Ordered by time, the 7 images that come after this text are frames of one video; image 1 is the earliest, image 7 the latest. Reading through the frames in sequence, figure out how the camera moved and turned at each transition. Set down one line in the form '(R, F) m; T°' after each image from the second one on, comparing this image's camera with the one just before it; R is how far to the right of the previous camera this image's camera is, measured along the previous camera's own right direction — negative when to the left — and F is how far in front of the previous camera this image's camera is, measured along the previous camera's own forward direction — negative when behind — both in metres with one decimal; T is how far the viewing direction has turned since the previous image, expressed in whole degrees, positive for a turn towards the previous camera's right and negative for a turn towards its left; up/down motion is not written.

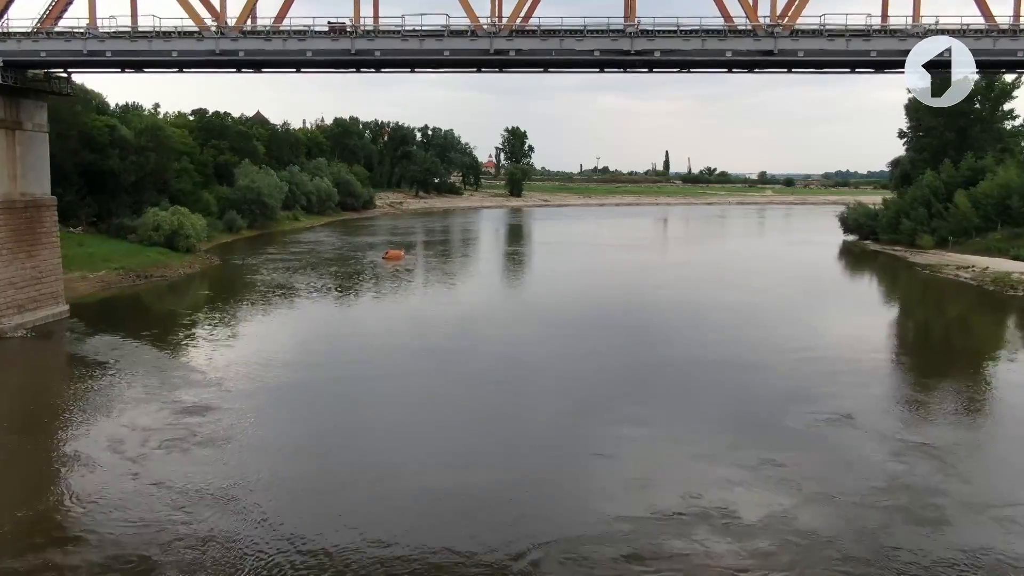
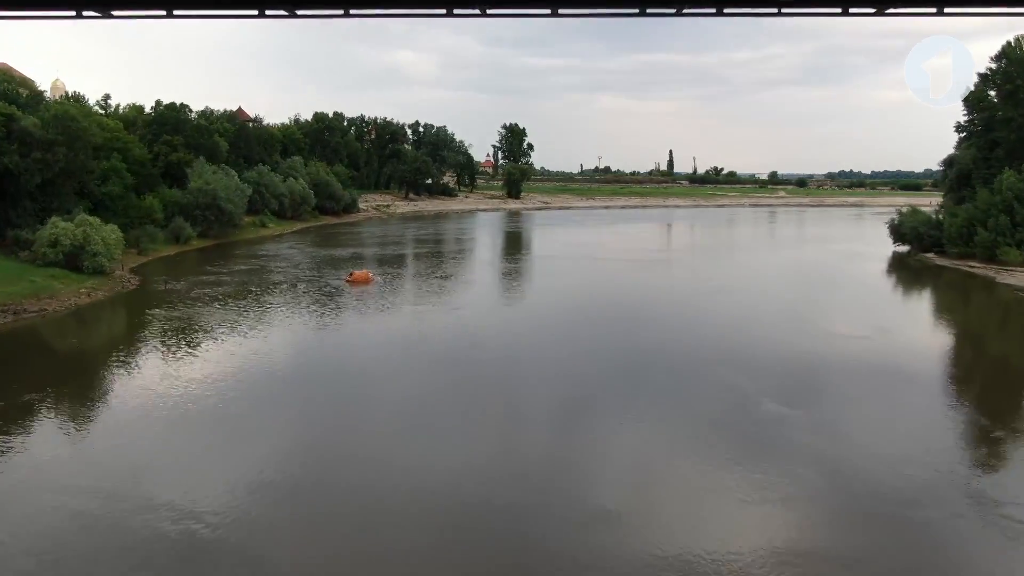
(+0.1, +4.2) m; 0°
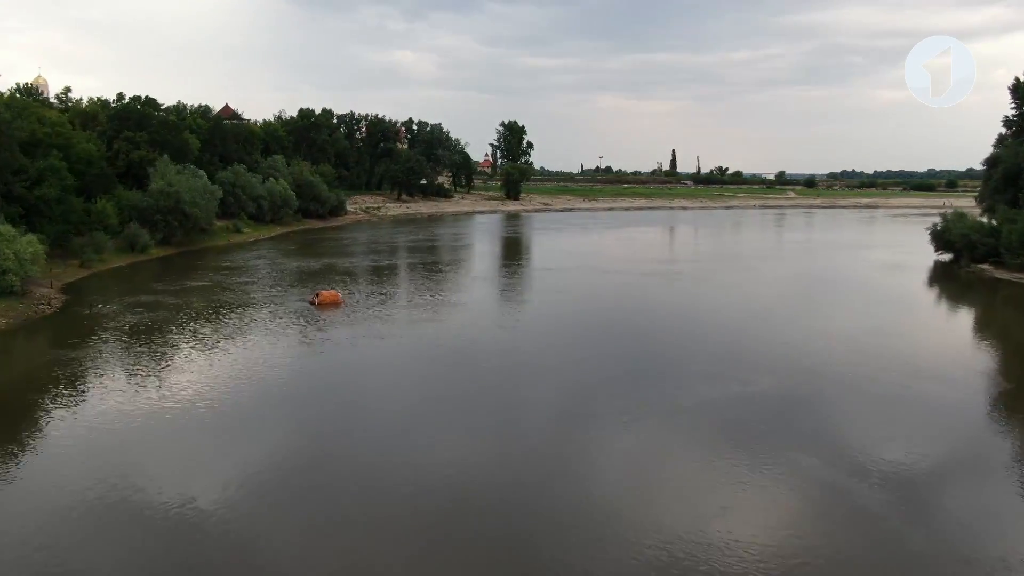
(0.0, +2.7) m; 0°
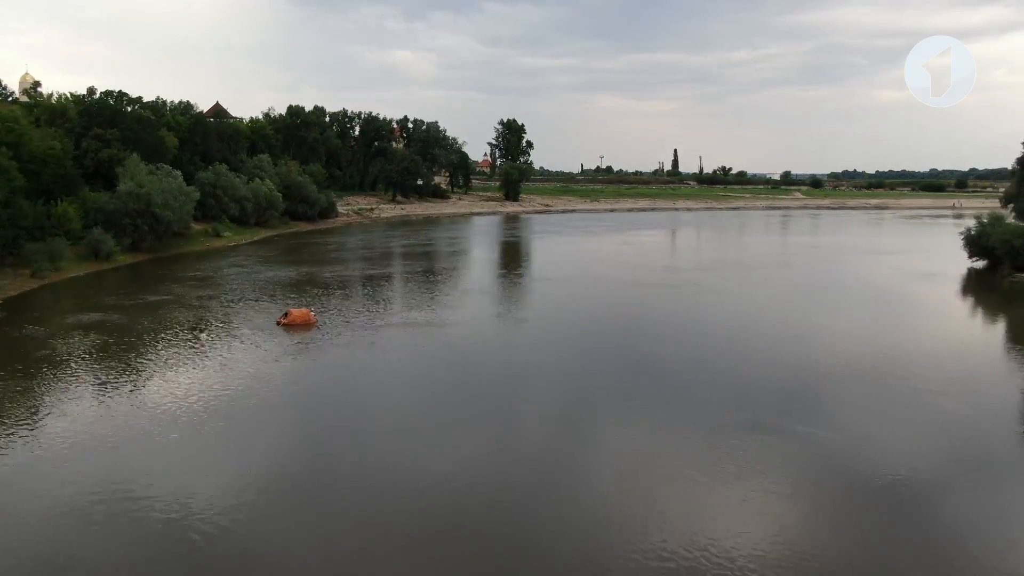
(0.0, +1.8) m; 0°
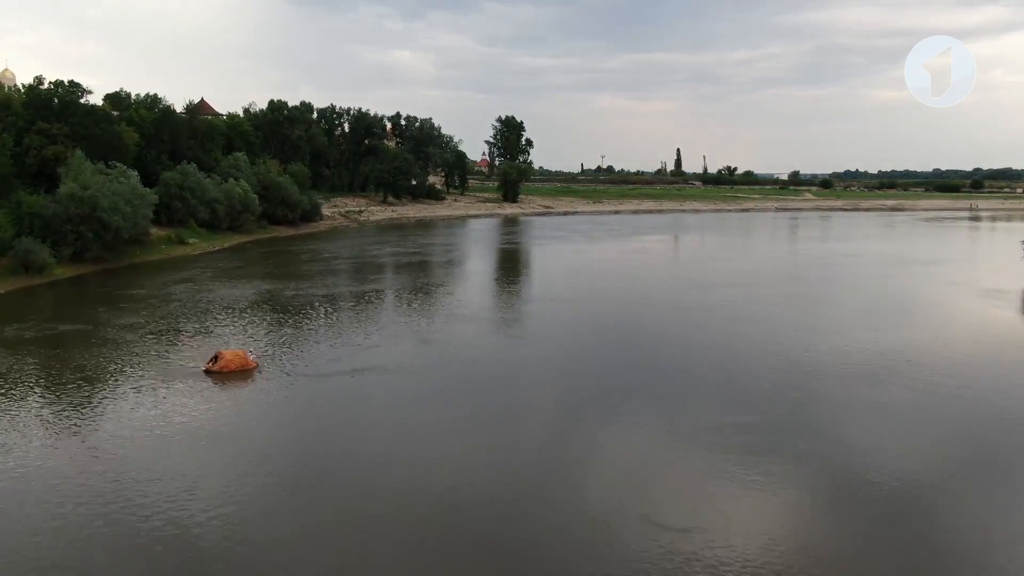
(0.0, +2.7) m; 0°
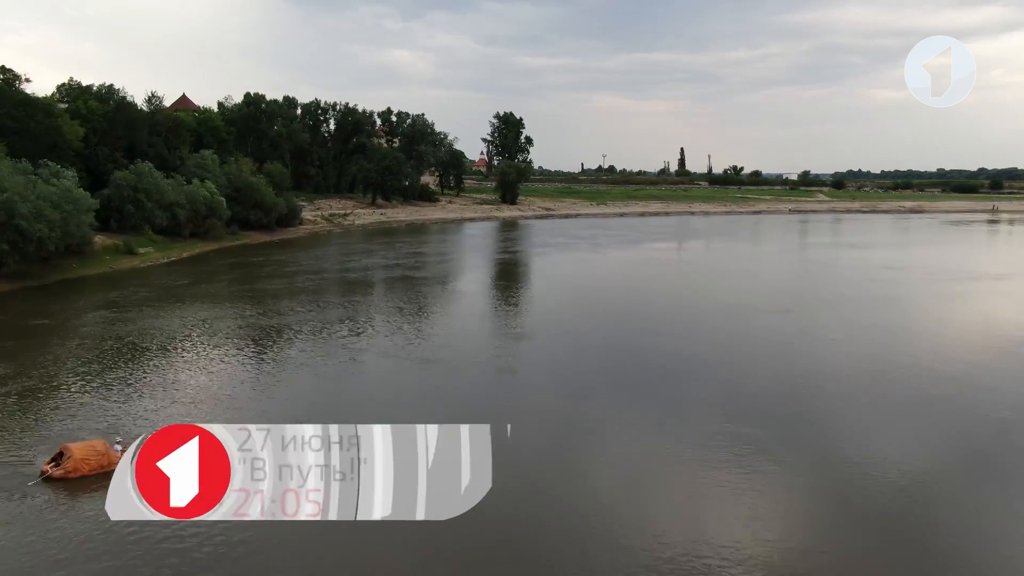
(0.0, +3.1) m; 0°
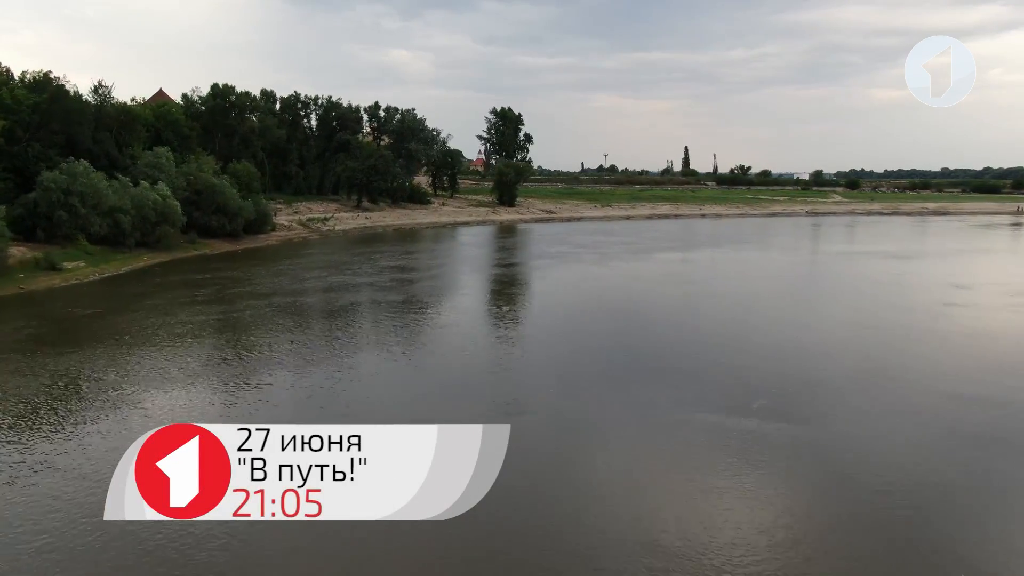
(0.0, +3.3) m; 0°
